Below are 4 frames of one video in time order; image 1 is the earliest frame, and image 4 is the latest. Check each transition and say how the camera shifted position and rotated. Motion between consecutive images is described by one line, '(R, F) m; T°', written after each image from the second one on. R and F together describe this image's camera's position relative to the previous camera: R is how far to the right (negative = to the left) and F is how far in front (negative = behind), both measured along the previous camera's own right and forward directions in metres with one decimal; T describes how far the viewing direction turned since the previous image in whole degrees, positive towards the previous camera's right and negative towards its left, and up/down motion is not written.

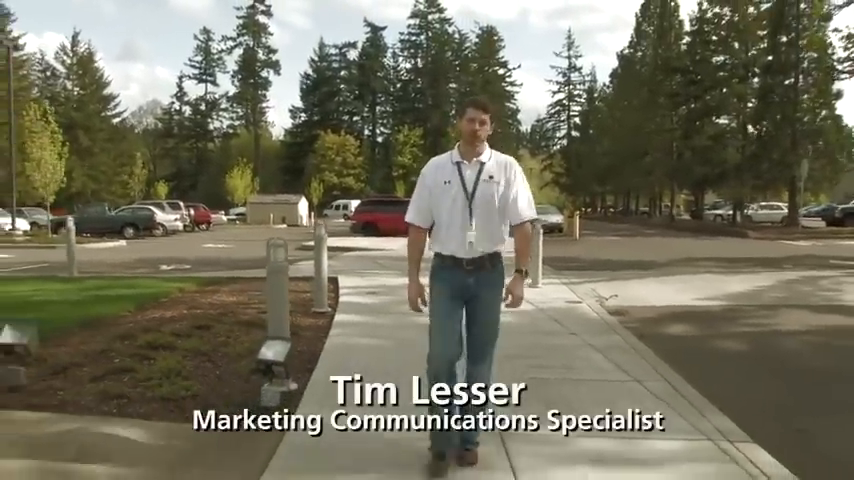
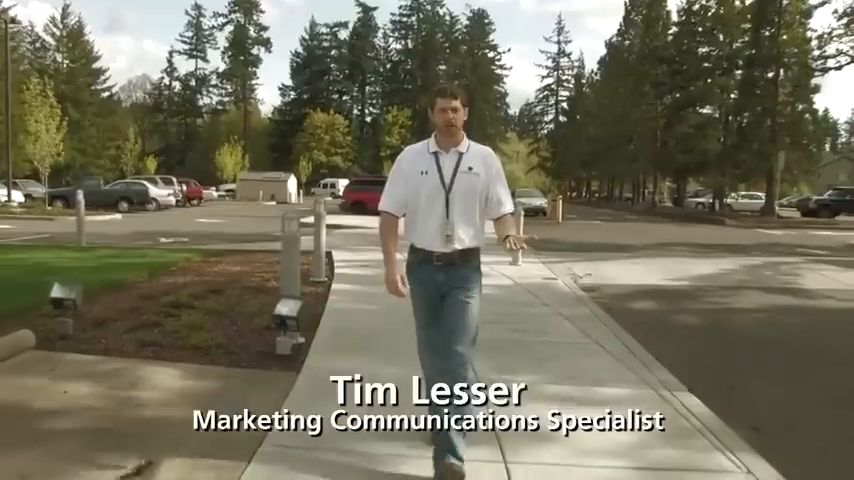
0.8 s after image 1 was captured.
(0.0, -1.0) m; +1°
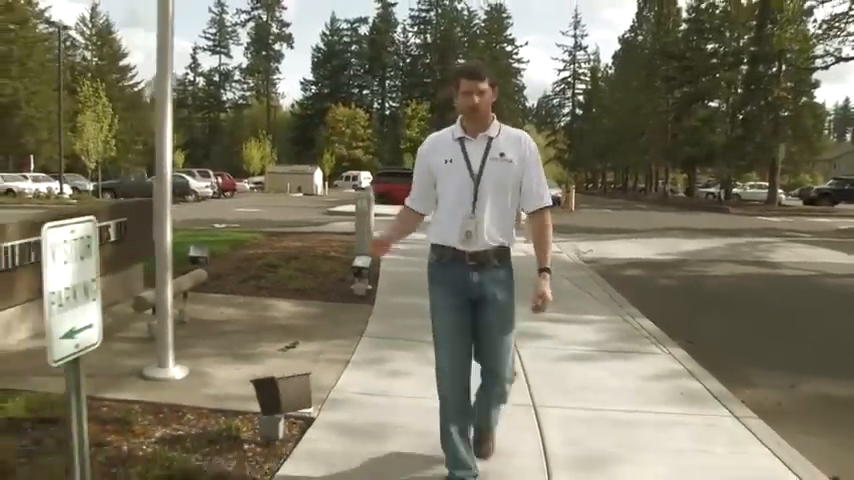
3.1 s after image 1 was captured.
(-0.2, -2.7) m; -1°
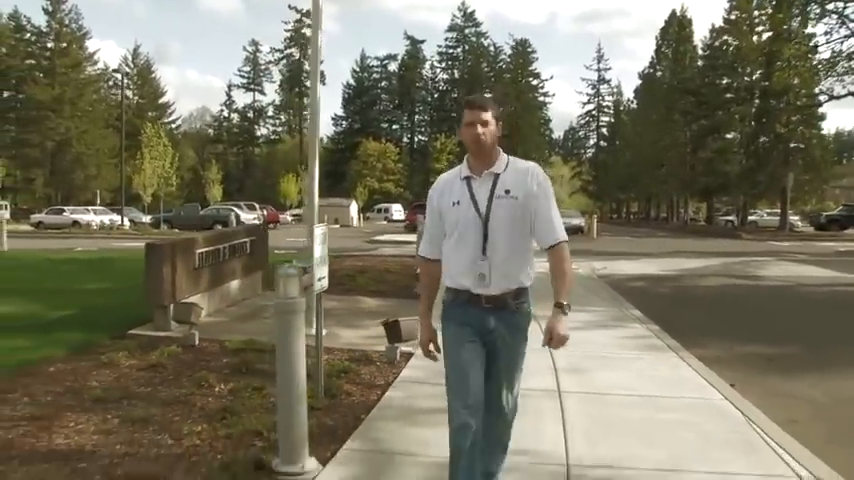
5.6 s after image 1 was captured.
(-0.2, -3.1) m; -2°
